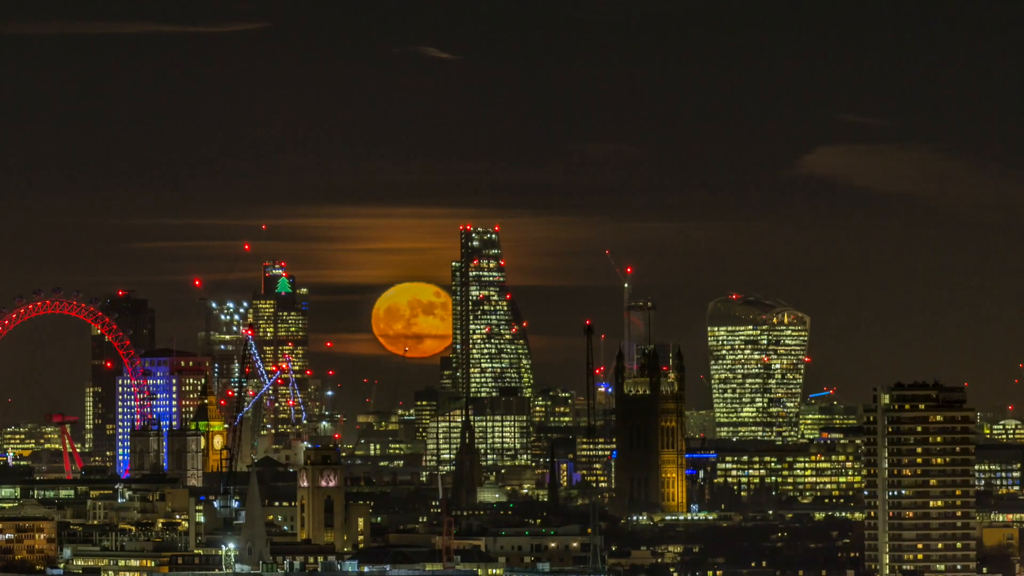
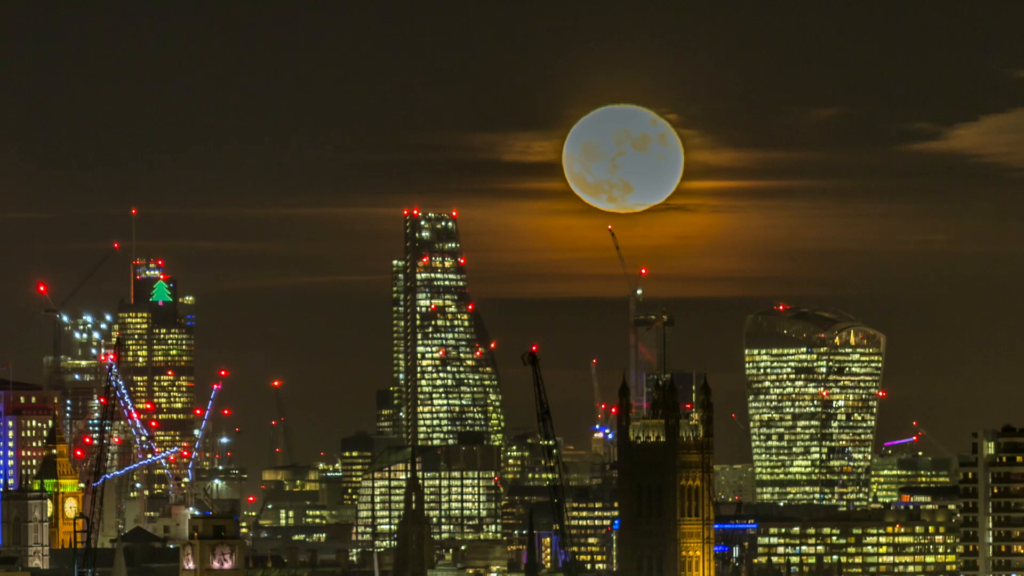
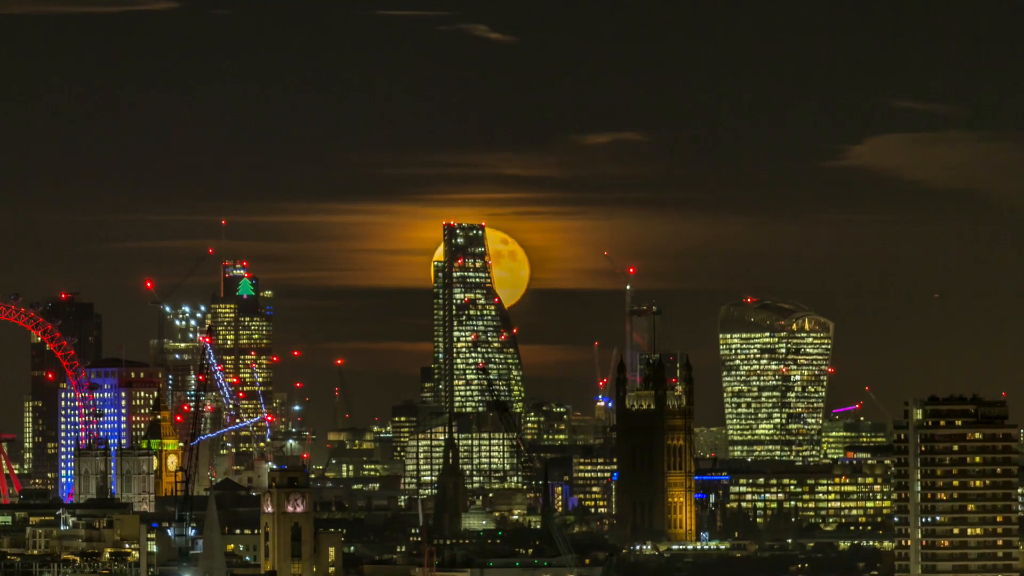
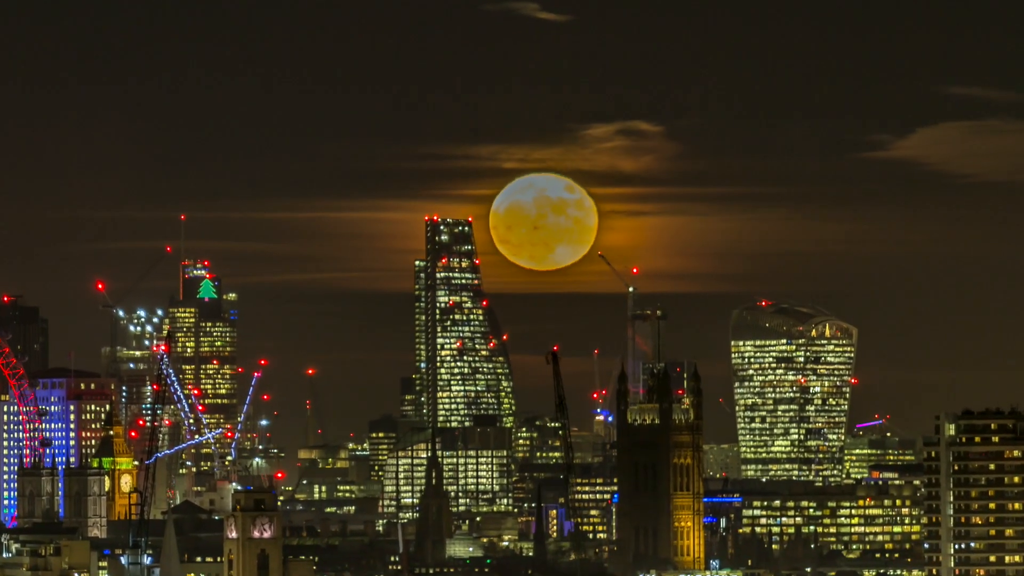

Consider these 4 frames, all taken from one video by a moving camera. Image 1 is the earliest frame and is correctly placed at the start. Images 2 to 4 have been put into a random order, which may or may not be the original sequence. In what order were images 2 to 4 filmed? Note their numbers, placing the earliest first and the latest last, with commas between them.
3, 4, 2
